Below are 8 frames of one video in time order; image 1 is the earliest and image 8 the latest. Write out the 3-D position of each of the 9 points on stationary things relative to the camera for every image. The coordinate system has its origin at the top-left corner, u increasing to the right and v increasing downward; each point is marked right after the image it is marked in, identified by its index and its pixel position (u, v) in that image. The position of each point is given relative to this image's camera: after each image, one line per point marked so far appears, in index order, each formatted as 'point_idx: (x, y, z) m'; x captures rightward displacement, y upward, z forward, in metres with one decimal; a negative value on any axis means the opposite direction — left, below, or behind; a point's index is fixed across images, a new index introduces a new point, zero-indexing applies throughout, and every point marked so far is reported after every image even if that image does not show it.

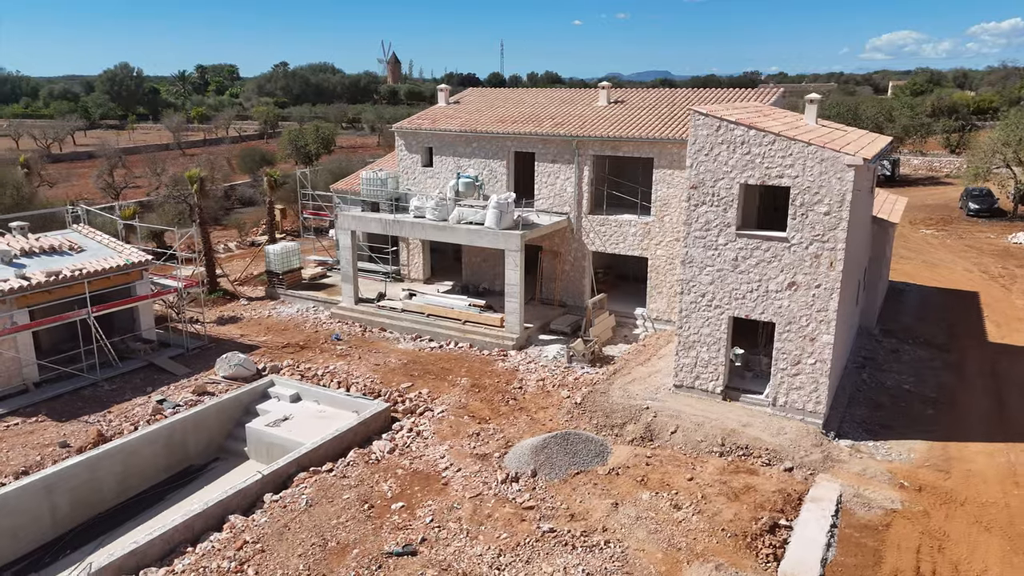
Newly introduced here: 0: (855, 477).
0: (+6.2, -3.4, +13.4) m
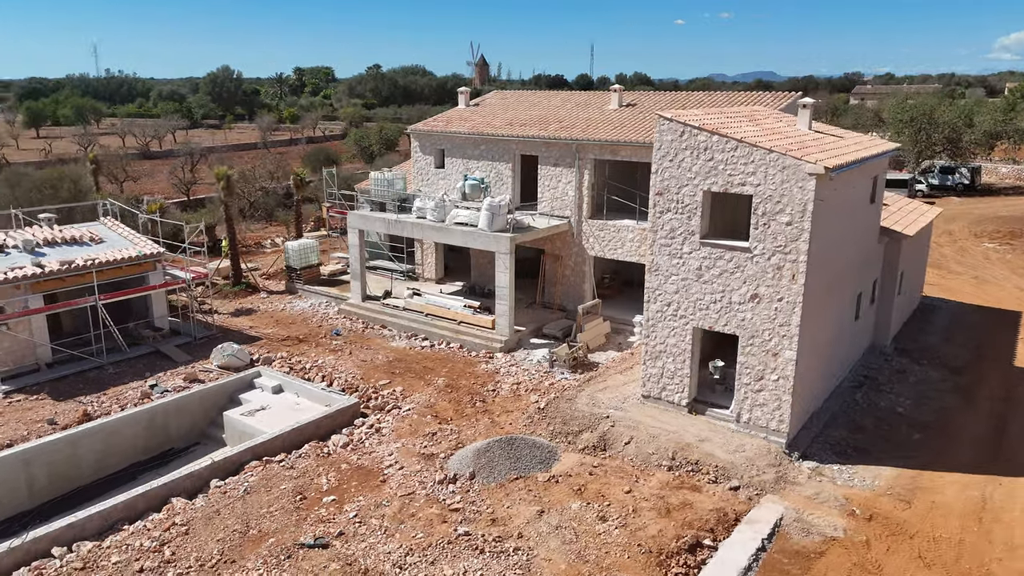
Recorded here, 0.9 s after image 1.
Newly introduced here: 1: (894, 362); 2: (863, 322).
0: (+5.0, -3.7, +12.8) m
1: (+9.8, -1.9, +18.9) m
2: (+8.9, -0.8, +18.5) m
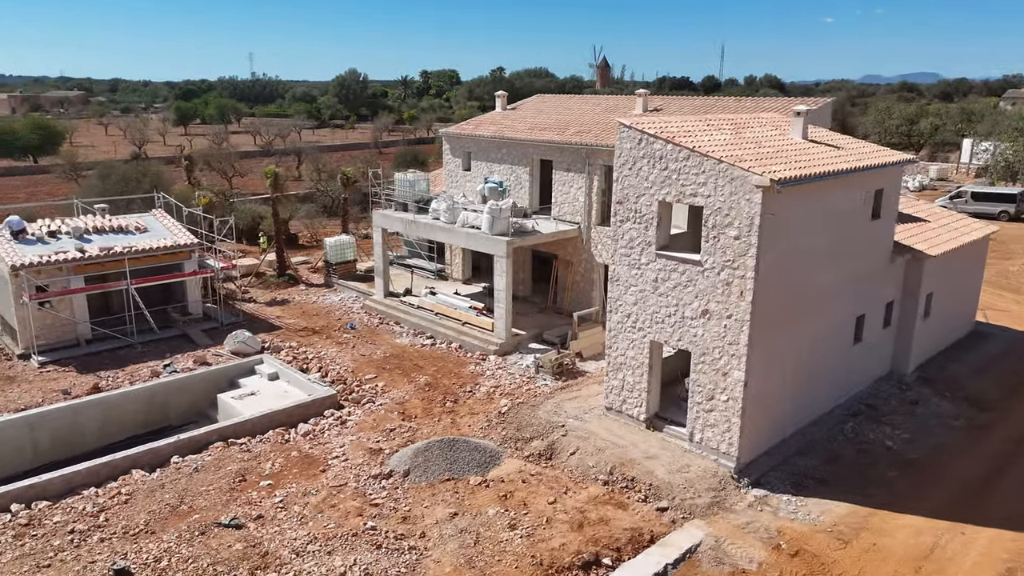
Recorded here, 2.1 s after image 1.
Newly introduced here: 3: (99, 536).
0: (+3.6, -4.0, +12.1) m
1: (+9.4, -2.5, +17.4) m
2: (+8.5, -1.3, +17.2) m
3: (-6.6, -4.0, +11.8) m
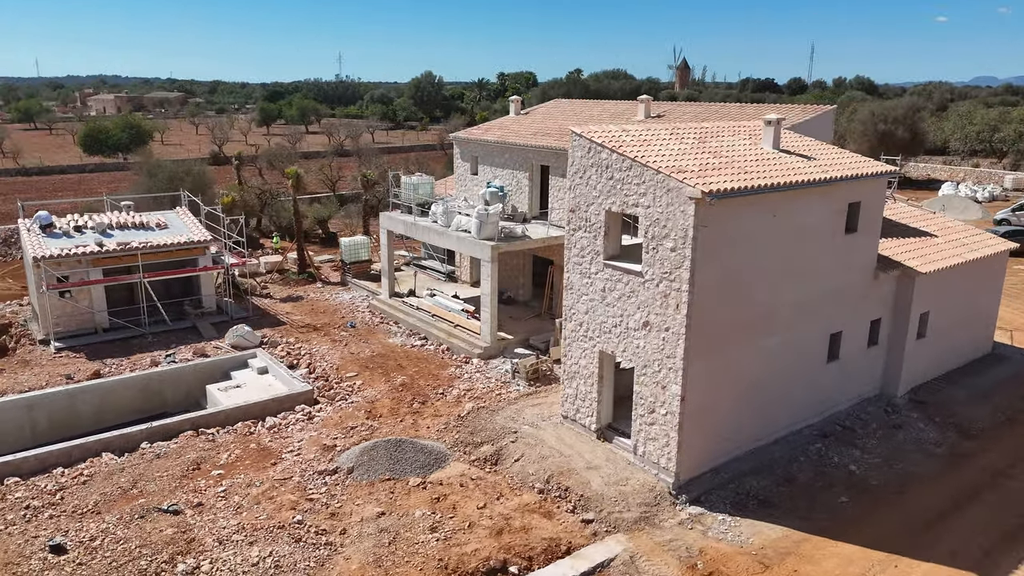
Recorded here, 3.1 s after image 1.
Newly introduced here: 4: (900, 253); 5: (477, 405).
0: (+2.3, -4.2, +11.9) m
1: (+8.6, -2.9, +16.6) m
2: (+7.7, -1.7, +16.4) m
3: (-7.9, -3.9, +12.6) m
4: (+8.9, +0.8, +16.9) m
5: (-0.8, -2.7, +16.8) m
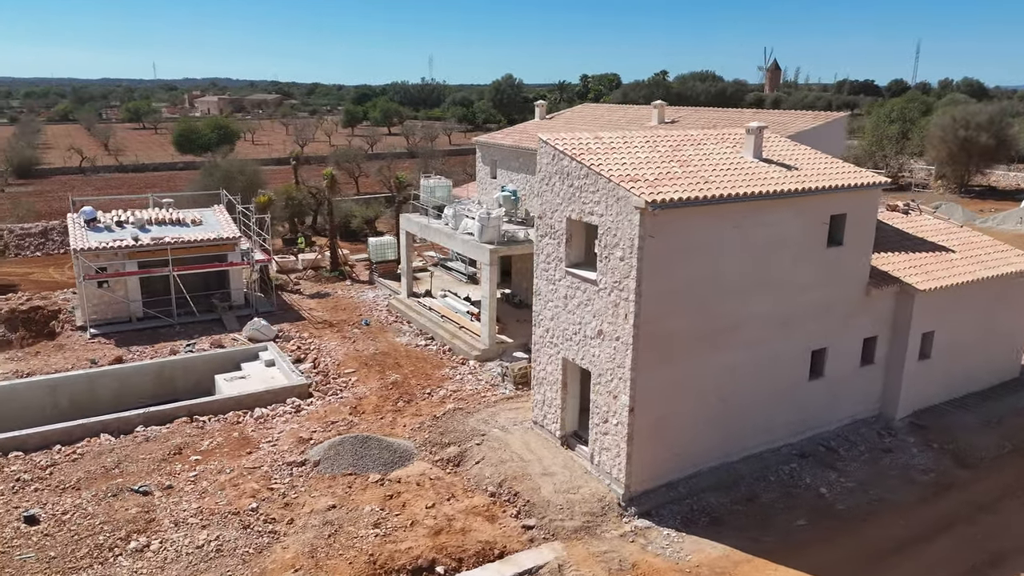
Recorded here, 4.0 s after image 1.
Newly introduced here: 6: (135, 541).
0: (+1.2, -4.3, +11.8) m
1: (+8.1, -3.2, +15.8) m
2: (+7.2, -2.0, +15.7) m
3: (-8.9, -3.7, +13.7) m
4: (+8.5, +0.4, +16.1) m
5: (-1.3, -2.8, +17.1) m
6: (-6.2, -4.1, +12.0) m
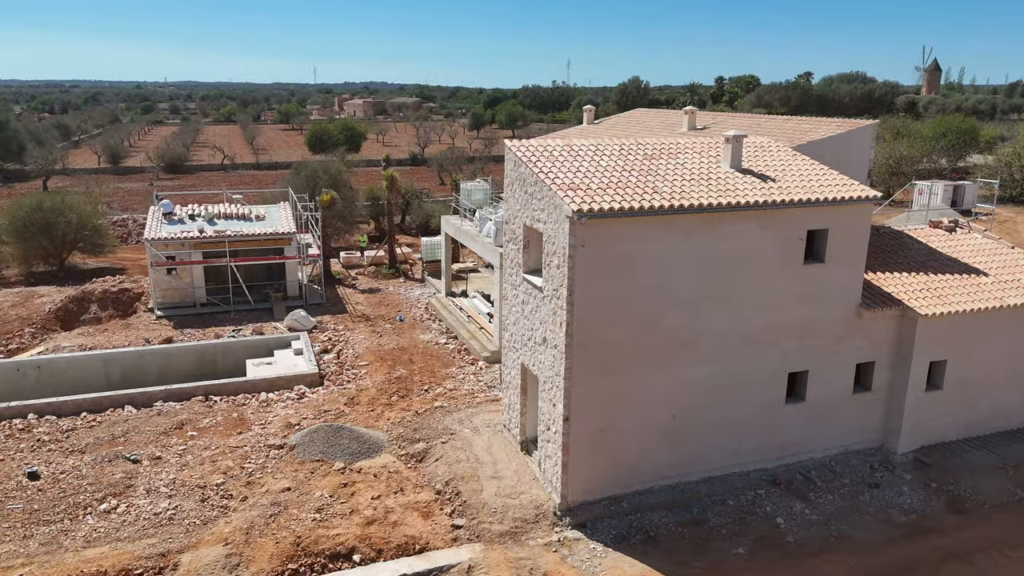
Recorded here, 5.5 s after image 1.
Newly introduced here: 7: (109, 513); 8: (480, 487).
0: (-0.2, -4.4, +11.9) m
1: (+7.3, -3.6, +14.6) m
2: (+6.5, -2.4, +14.7) m
3: (-9.7, -3.3, +15.5) m
4: (+8.0, 0.0, +14.8) m
5: (-1.6, -2.8, +17.5) m
6: (-7.4, -3.9, +13.4) m
7: (-7.2, -4.0, +13.1) m
8: (-0.6, -3.7, +13.6) m
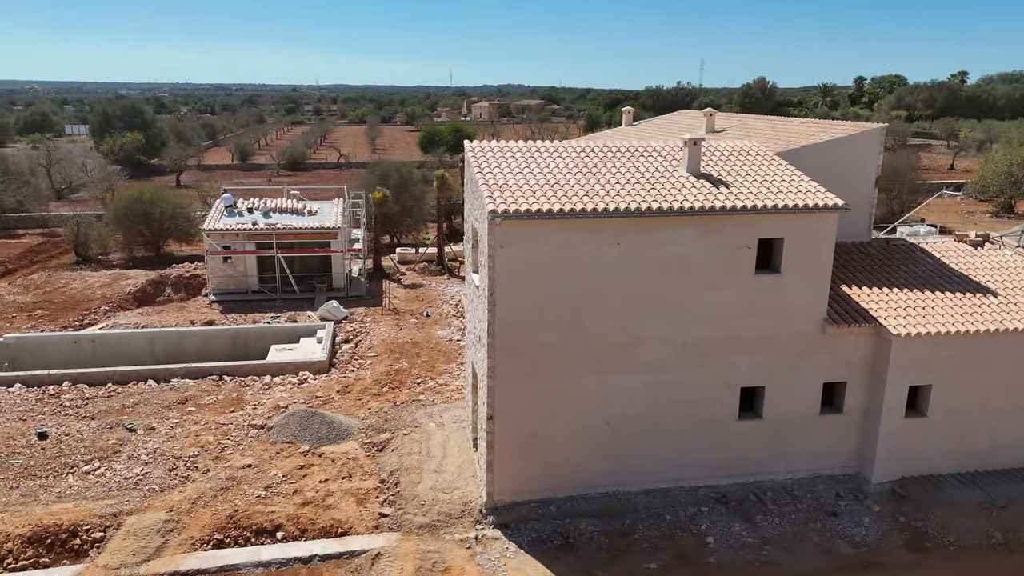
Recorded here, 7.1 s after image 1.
0: (-1.7, -4.4, +12.2) m
1: (+6.2, -3.9, +13.6) m
2: (+5.5, -2.7, +13.8) m
3: (-10.4, -2.9, +17.3) m
4: (+7.1, -0.3, +13.7) m
5: (-2.1, -2.7, +17.9) m
6: (-8.5, -3.6, +14.8) m
7: (-8.4, -3.7, +14.5) m
8: (-1.8, -3.6, +14.0) m
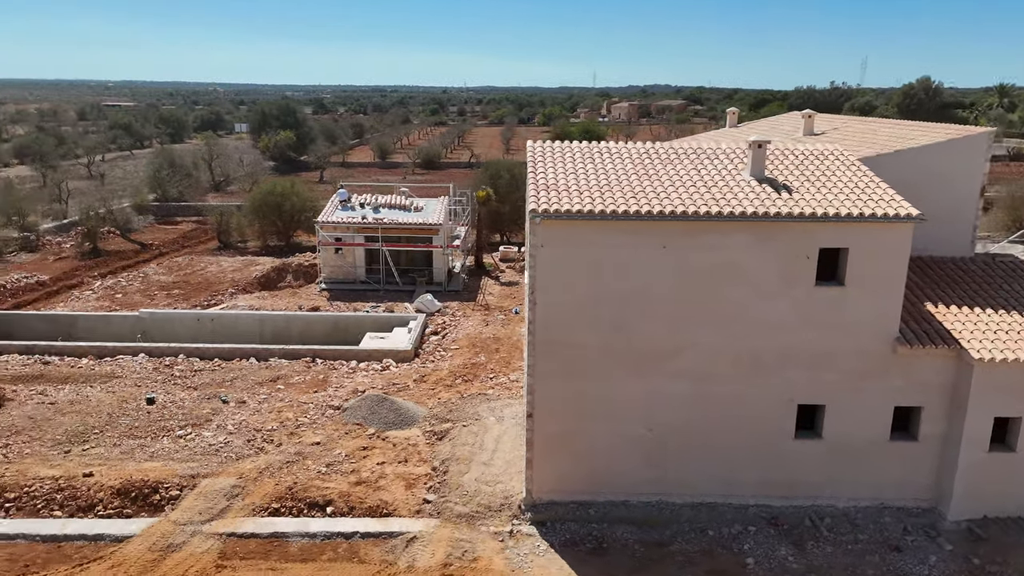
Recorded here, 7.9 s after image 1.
0: (-1.1, -4.3, +12.6) m
1: (+6.9, -4.2, +12.5) m
2: (+6.3, -2.9, +12.9) m
3: (-8.7, -2.4, +19.1) m
4: (+7.9, -0.7, +12.5) m
5: (-0.4, -2.6, +18.3) m
6: (-7.3, -3.2, +16.4) m
7: (-7.2, -3.3, +16.0) m
8: (-0.9, -3.6, +14.3) m
